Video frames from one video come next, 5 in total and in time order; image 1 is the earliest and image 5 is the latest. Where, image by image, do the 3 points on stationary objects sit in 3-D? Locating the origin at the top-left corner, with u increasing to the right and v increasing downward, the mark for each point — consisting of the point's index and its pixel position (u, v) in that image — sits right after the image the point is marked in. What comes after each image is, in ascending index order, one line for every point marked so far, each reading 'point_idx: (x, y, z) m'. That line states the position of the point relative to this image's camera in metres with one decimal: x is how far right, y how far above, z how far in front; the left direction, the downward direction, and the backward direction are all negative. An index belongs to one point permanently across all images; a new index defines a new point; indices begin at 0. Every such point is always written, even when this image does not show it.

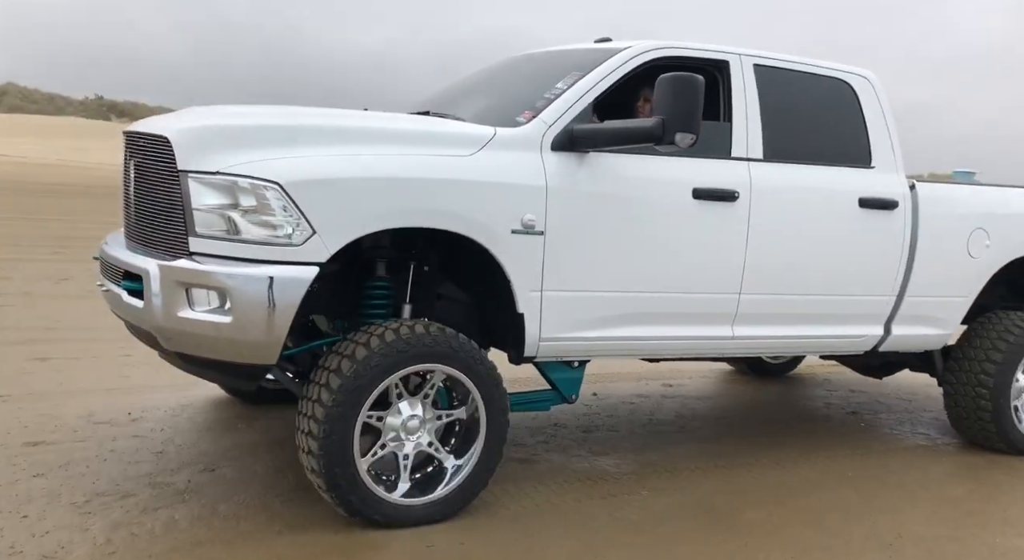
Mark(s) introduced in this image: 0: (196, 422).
0: (-1.6, -0.7, +4.5) m
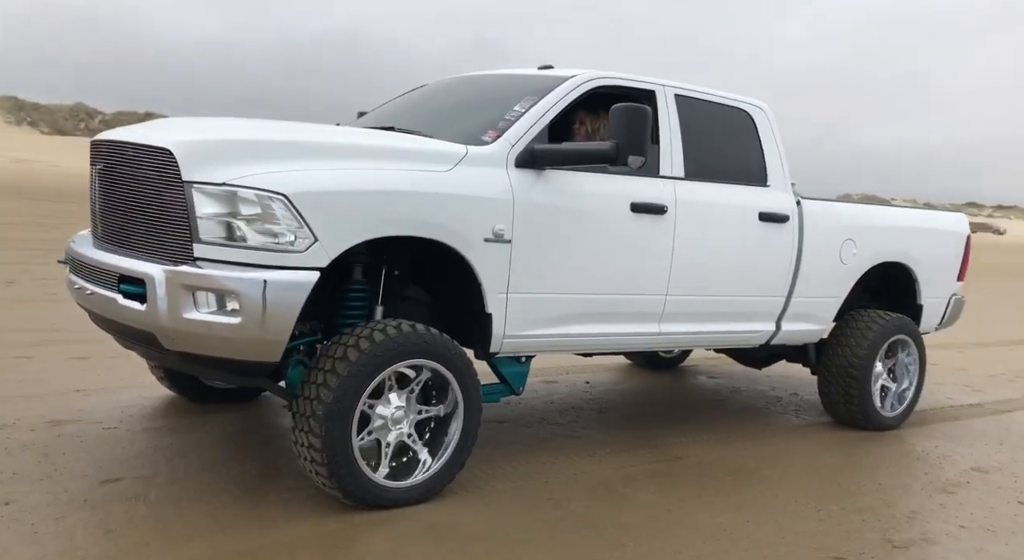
0: (-1.9, -0.8, +4.6) m
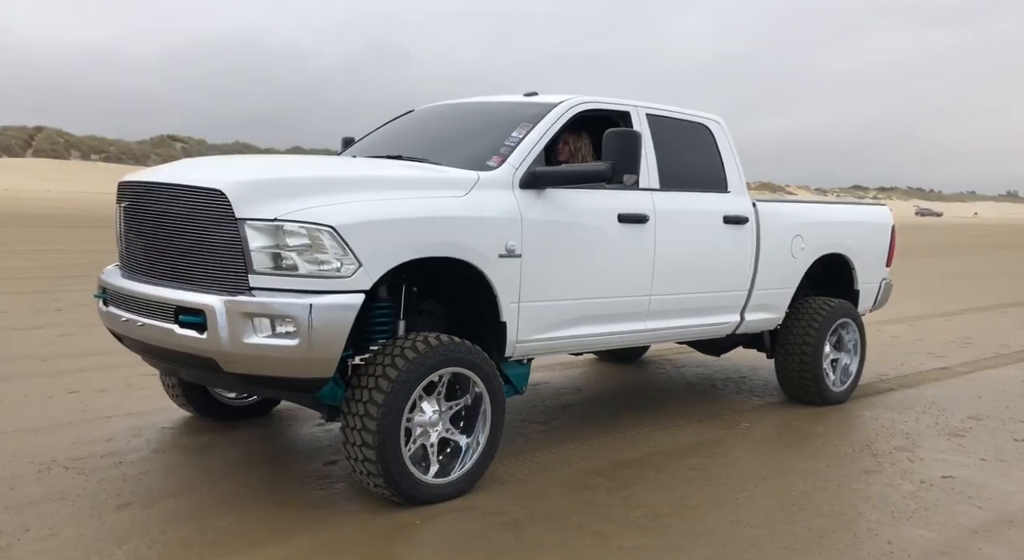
0: (-1.9, -0.9, +4.8) m
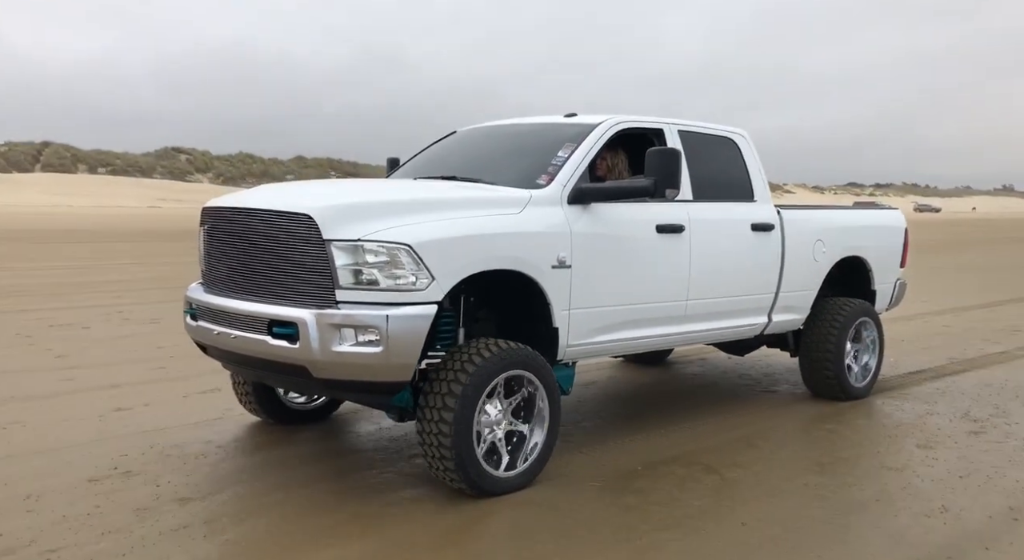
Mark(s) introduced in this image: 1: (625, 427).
0: (-1.6, -1.0, +5.2) m
1: (+0.8, -1.0, +5.9) m
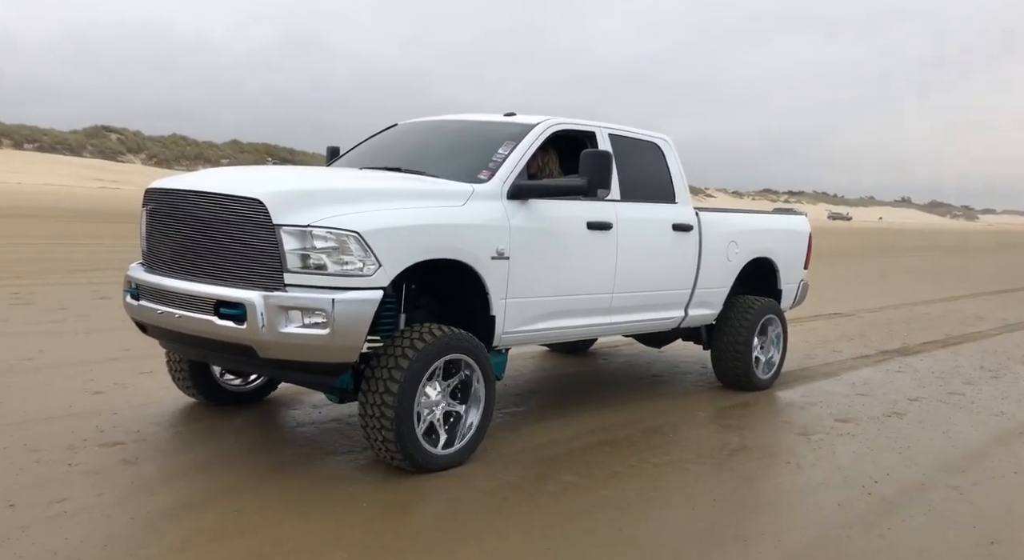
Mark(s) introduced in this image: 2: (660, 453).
0: (-2.0, -0.9, +5.3) m
1: (+0.3, -1.0, +6.2) m
2: (+0.9, -1.1, +5.3) m
